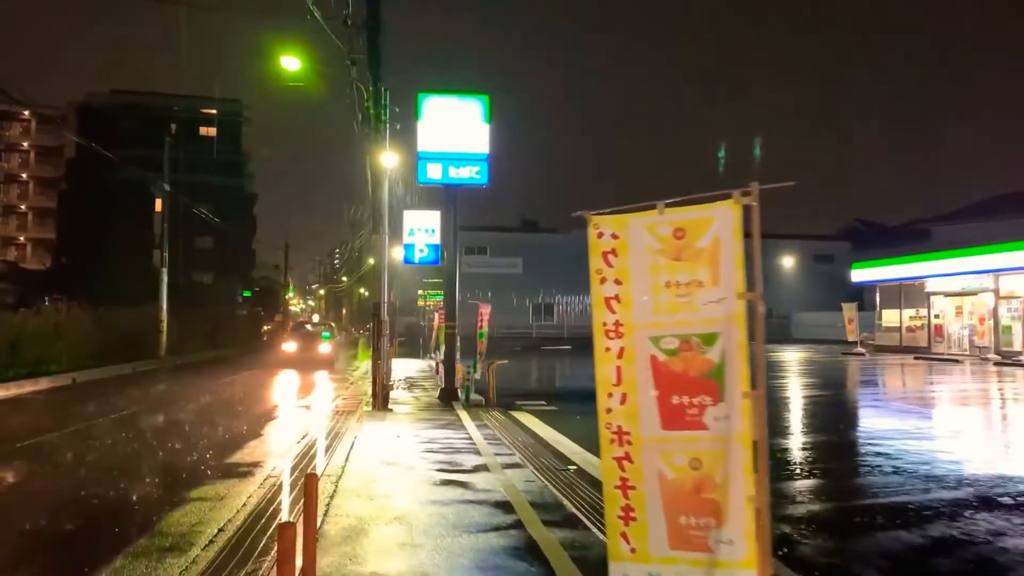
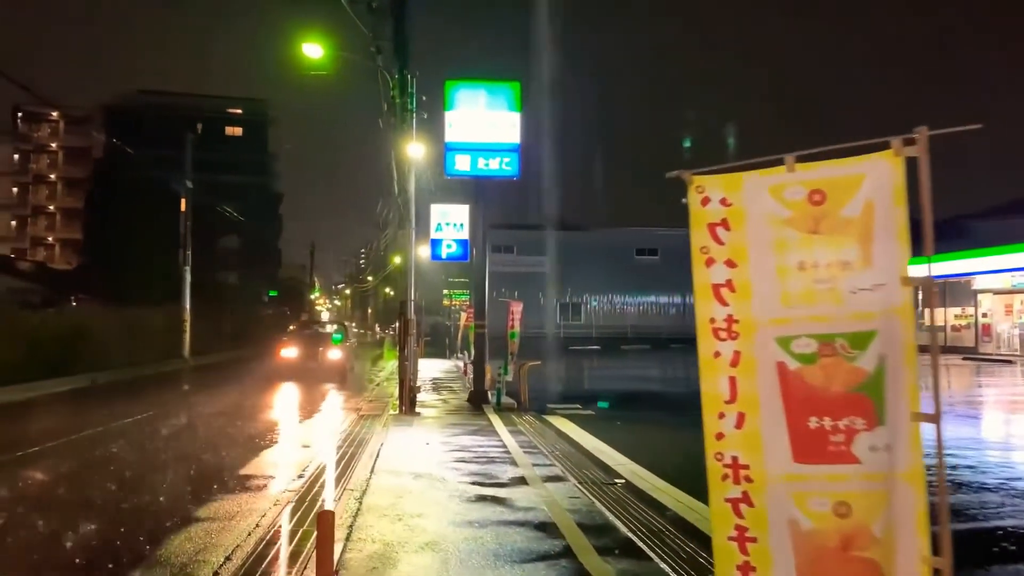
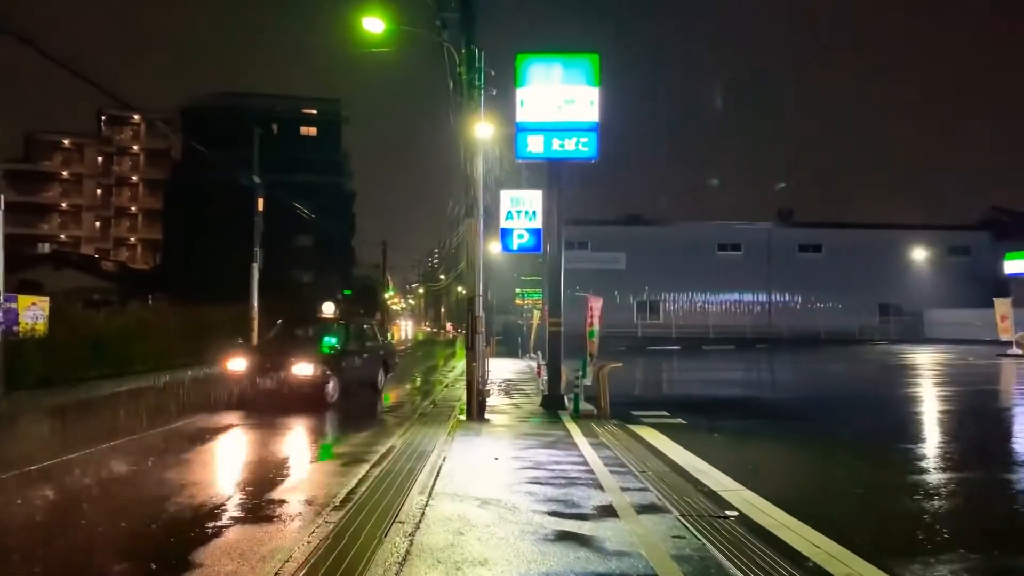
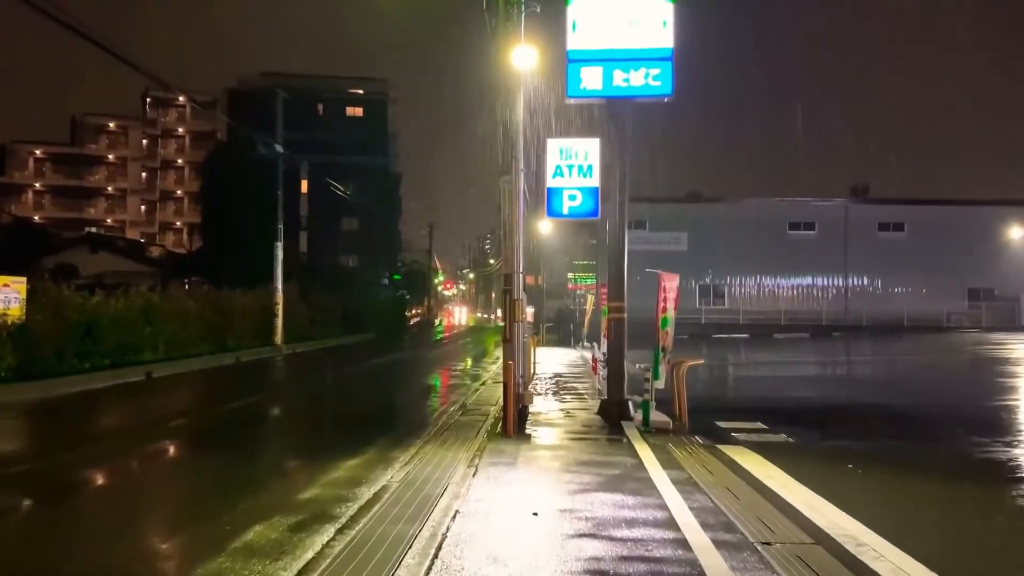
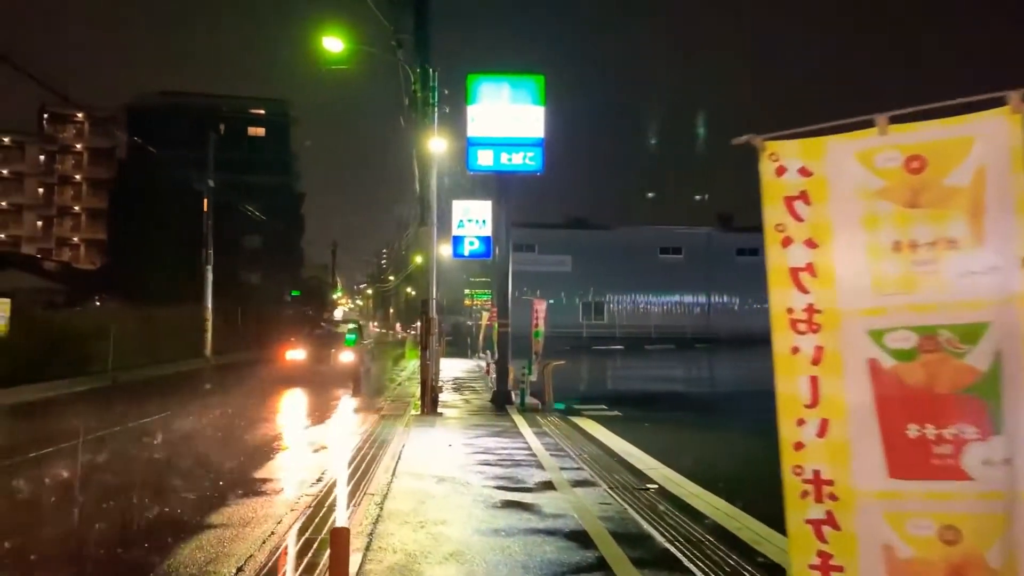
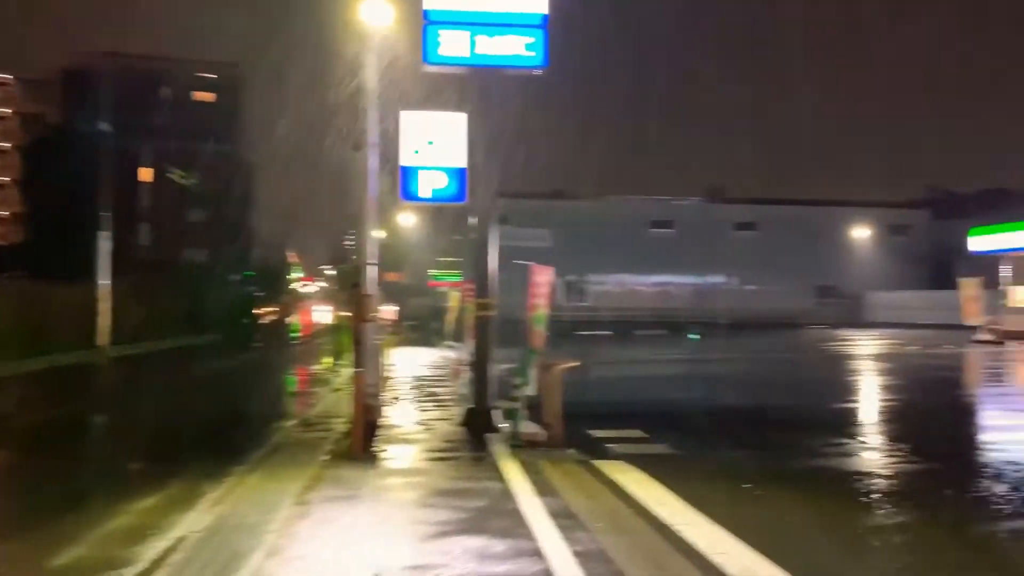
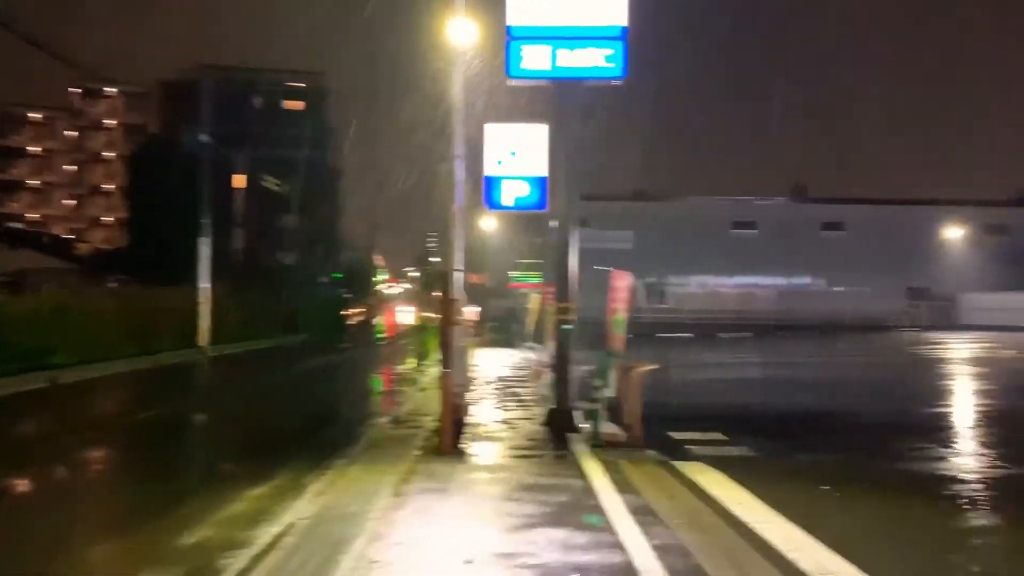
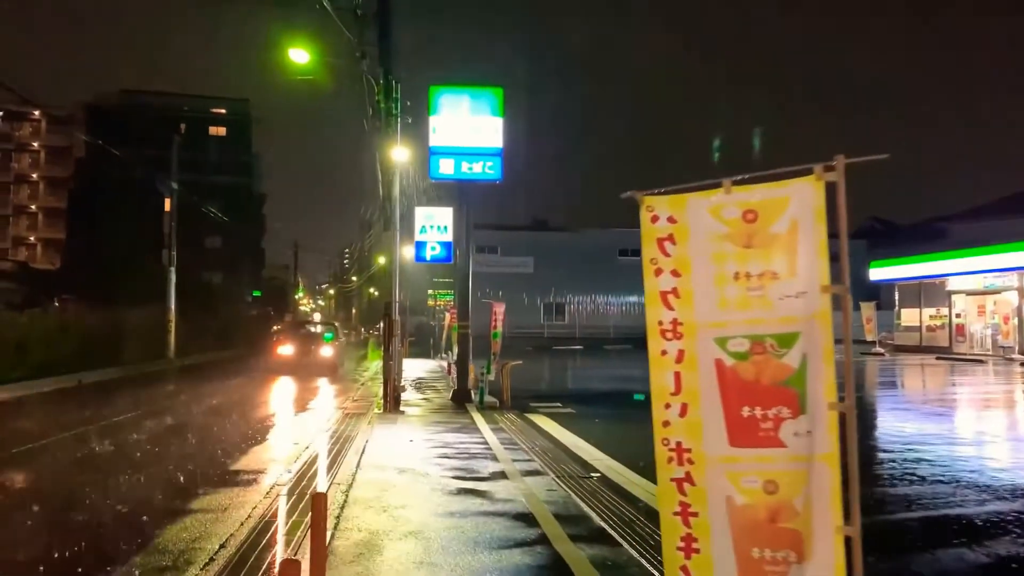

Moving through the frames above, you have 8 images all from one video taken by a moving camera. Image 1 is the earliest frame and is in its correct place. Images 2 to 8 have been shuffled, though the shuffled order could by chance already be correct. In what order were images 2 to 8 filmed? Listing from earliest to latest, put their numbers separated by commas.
8, 2, 5, 3, 4, 7, 6
